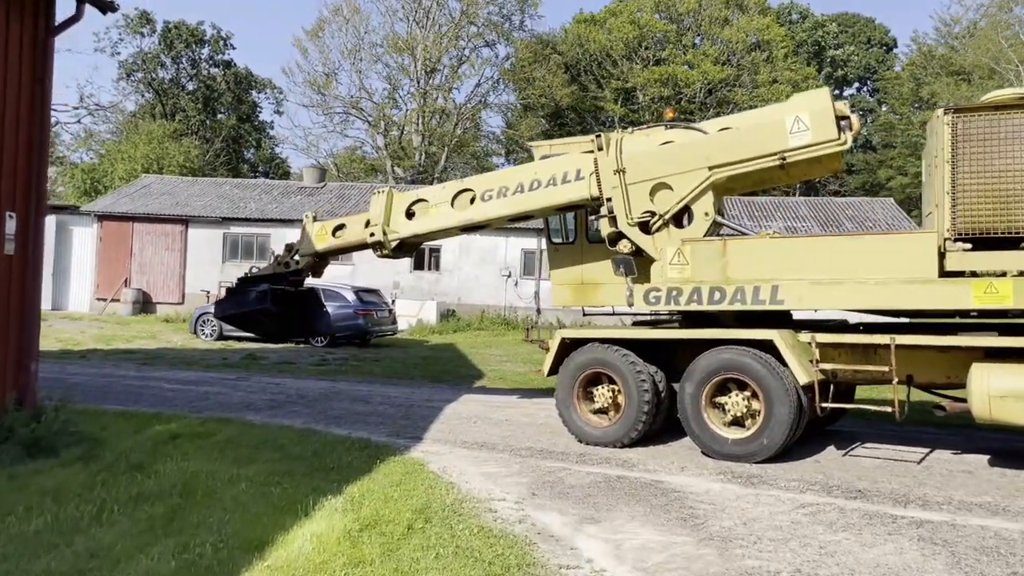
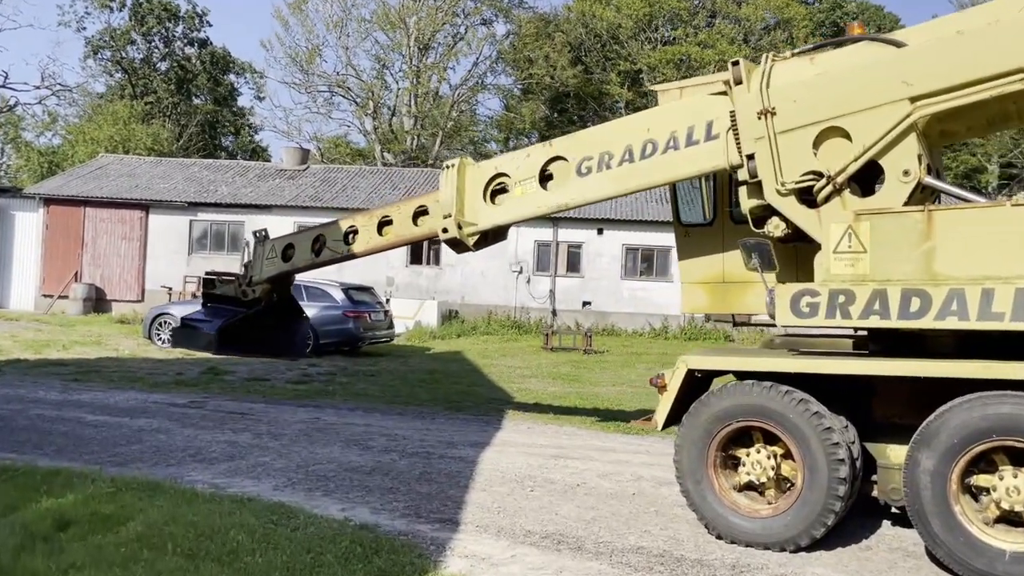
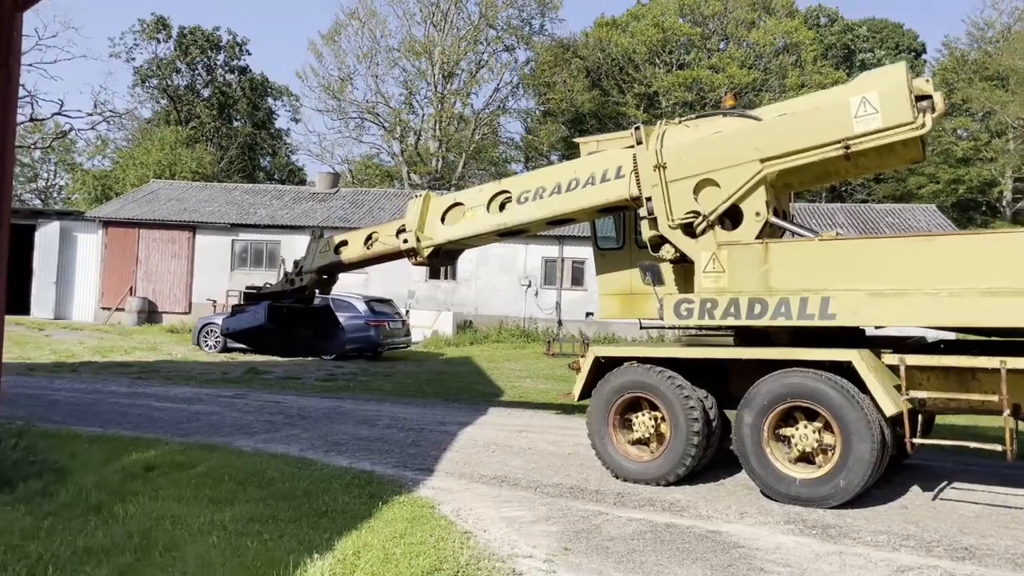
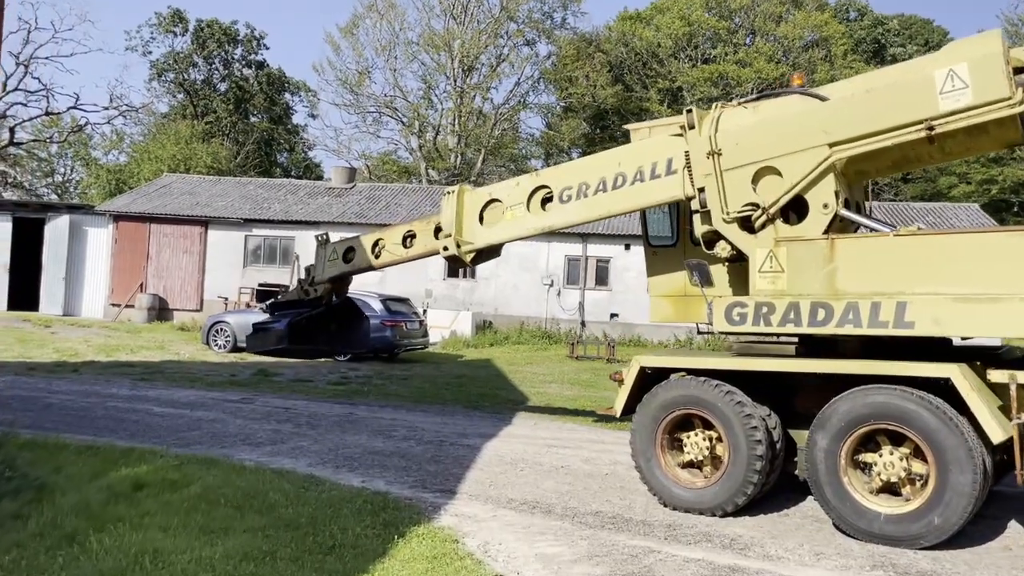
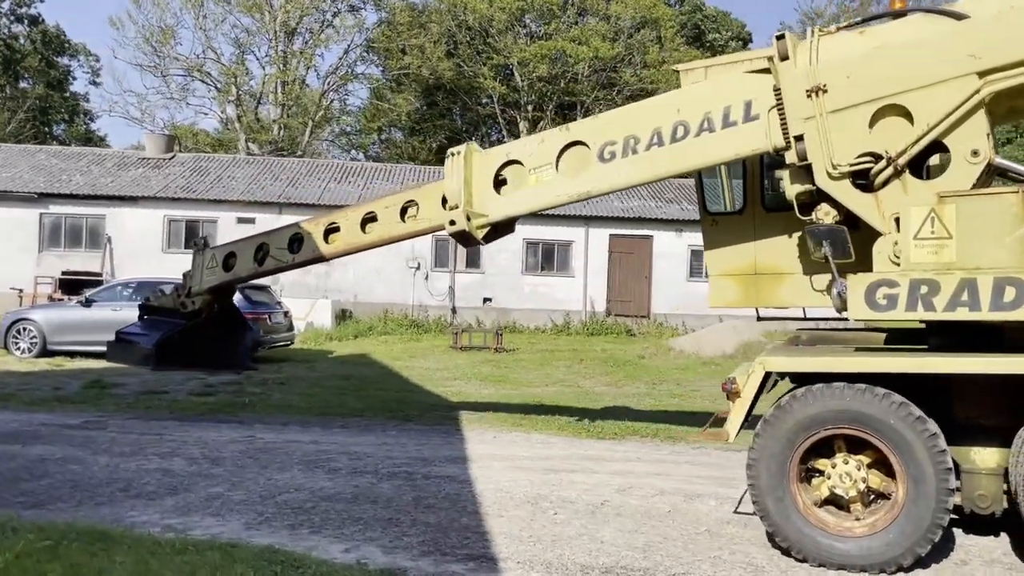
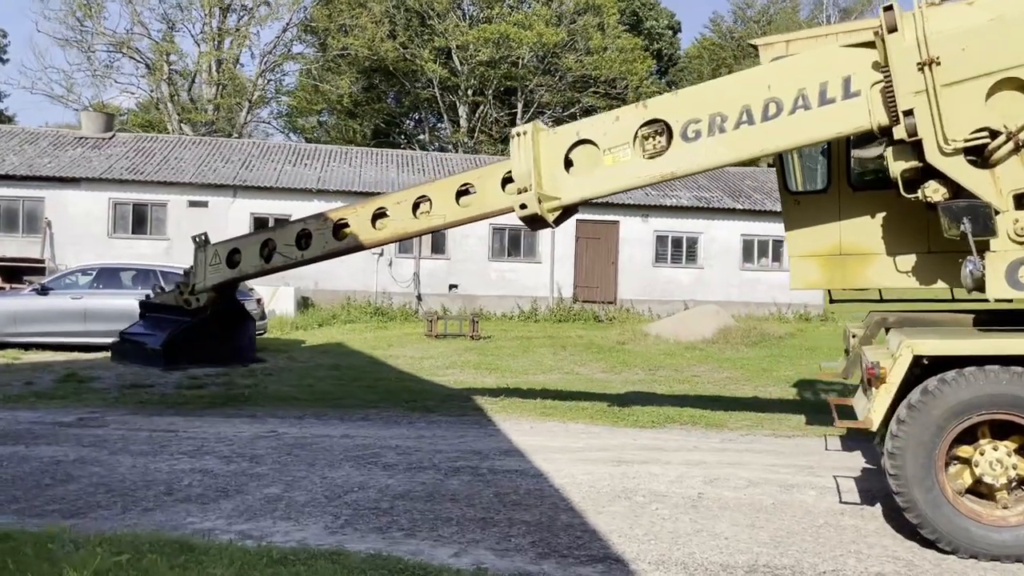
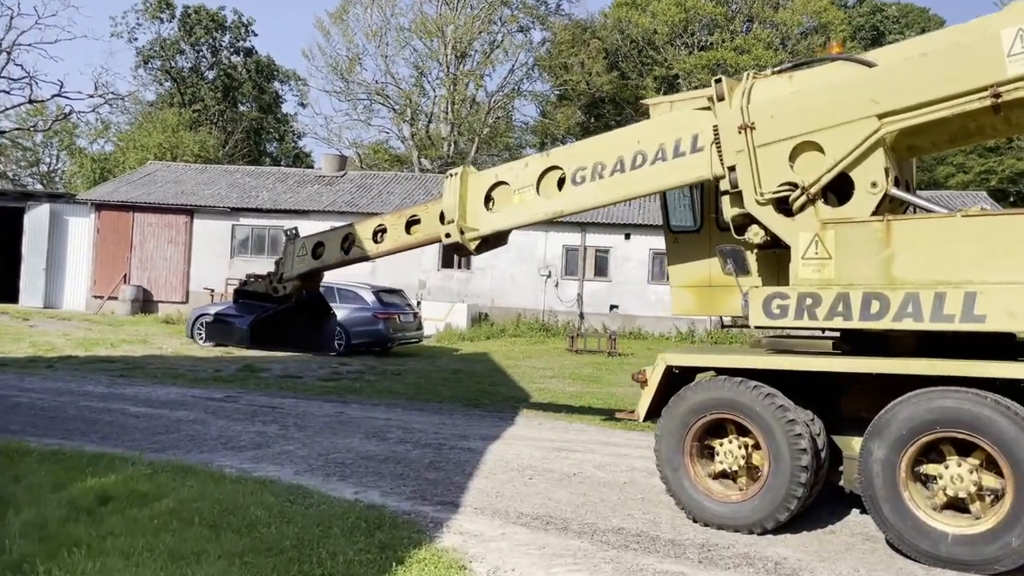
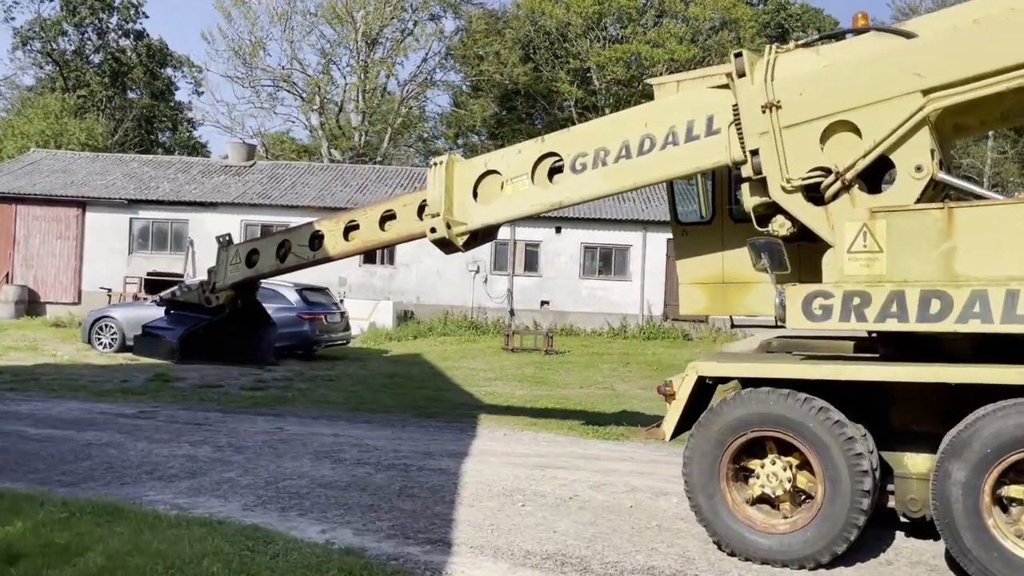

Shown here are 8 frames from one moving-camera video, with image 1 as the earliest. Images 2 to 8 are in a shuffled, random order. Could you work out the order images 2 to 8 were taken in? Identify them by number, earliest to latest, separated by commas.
3, 4, 7, 2, 8, 5, 6
